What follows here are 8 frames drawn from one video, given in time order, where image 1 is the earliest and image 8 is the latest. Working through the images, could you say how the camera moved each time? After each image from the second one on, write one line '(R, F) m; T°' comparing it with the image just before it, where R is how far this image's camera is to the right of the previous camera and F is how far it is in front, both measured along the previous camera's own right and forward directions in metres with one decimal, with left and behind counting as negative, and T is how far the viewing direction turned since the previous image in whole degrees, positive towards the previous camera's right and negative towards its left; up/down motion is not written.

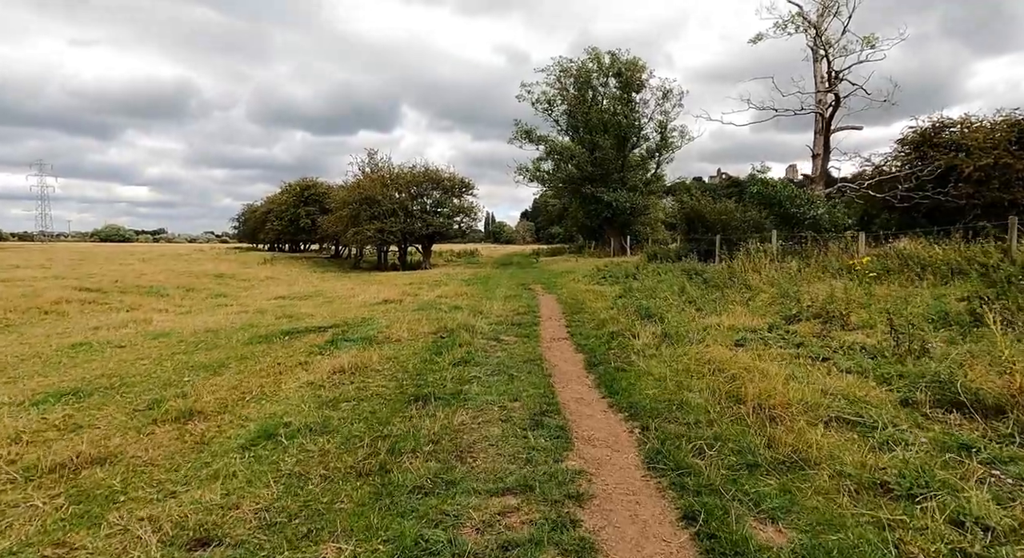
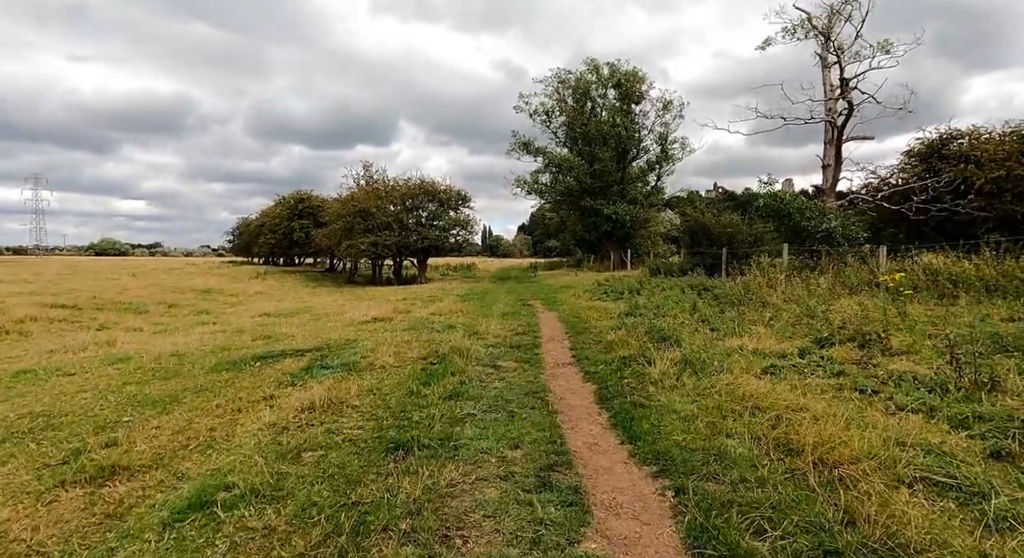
(0.0, +1.1) m; 0°
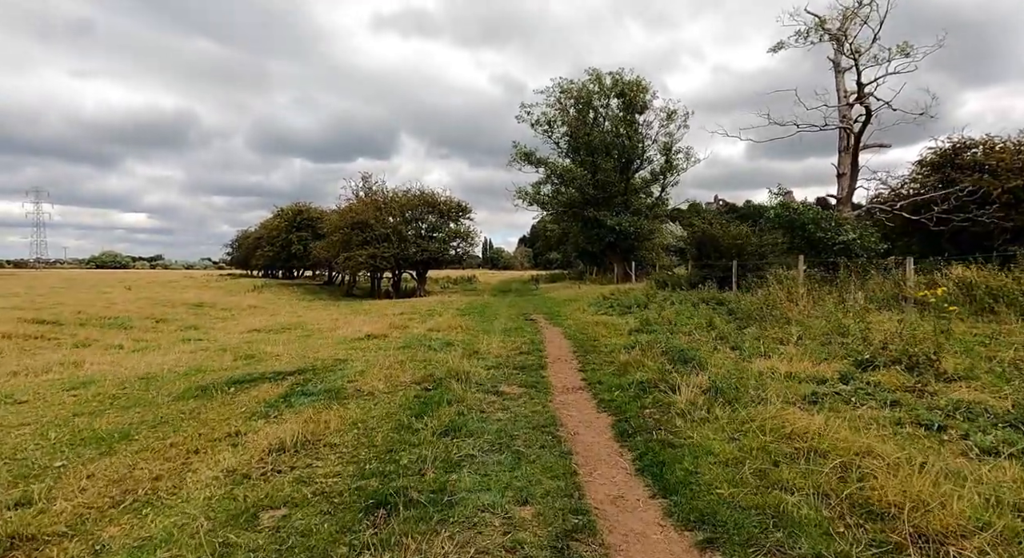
(-0.1, +1.0) m; 0°
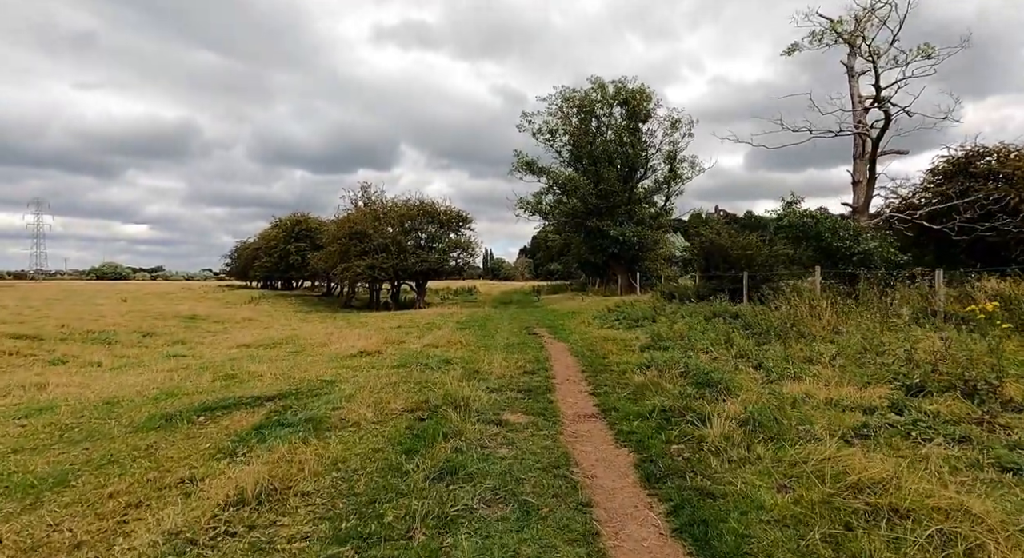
(-0.1, +0.9) m; 0°
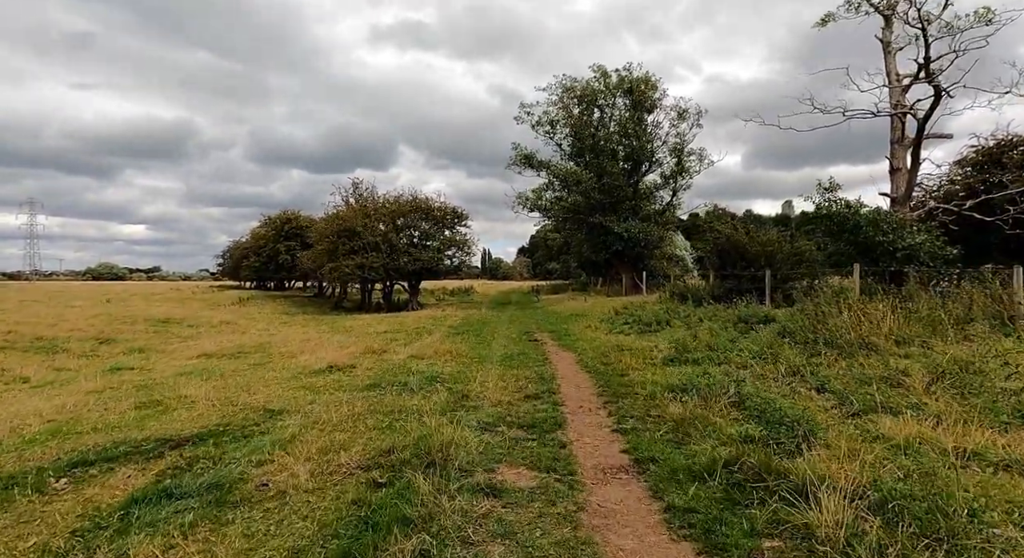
(0.0, +2.2) m; 0°
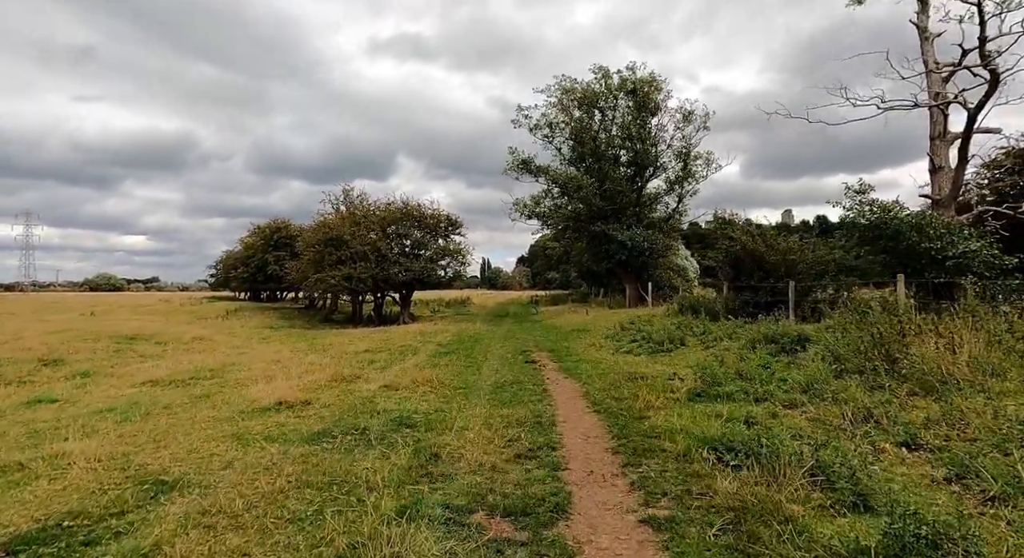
(+0.1, +2.2) m; 0°
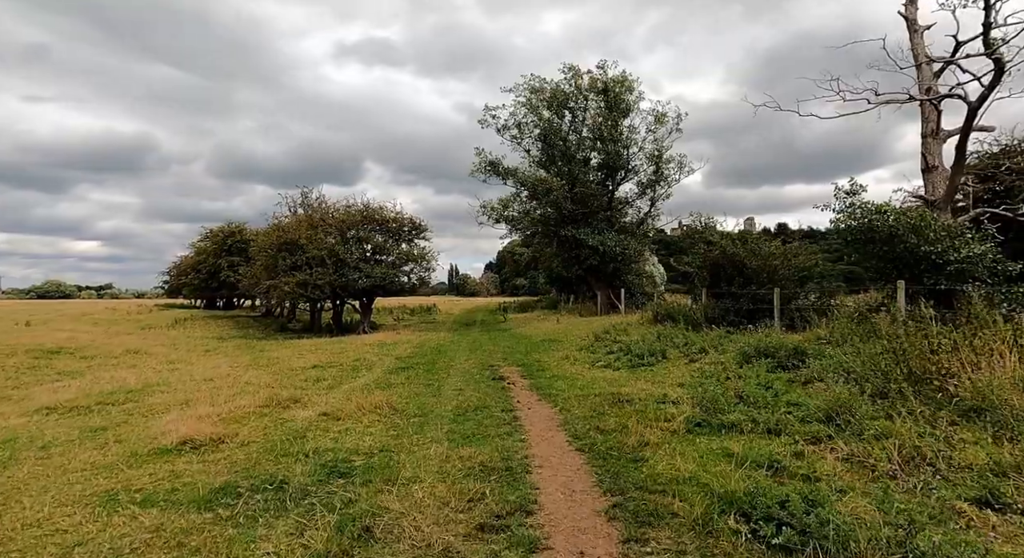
(+0.1, +1.7) m; +3°
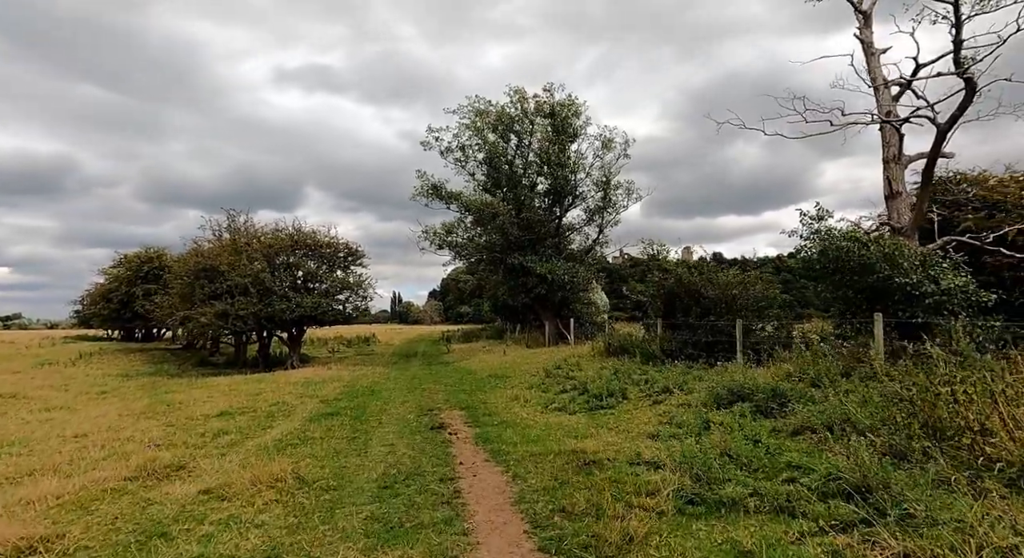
(0.0, +1.8) m; +5°
